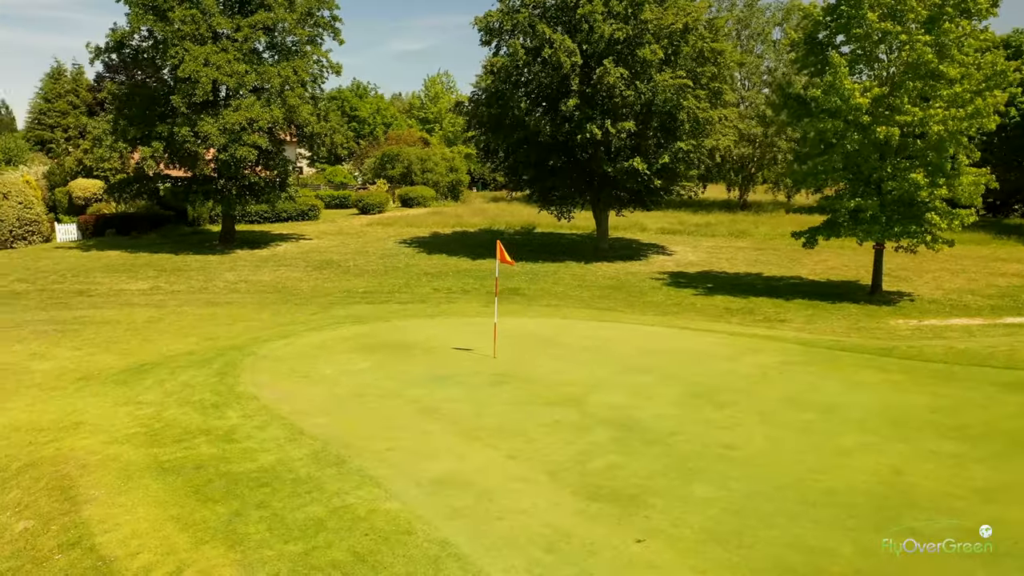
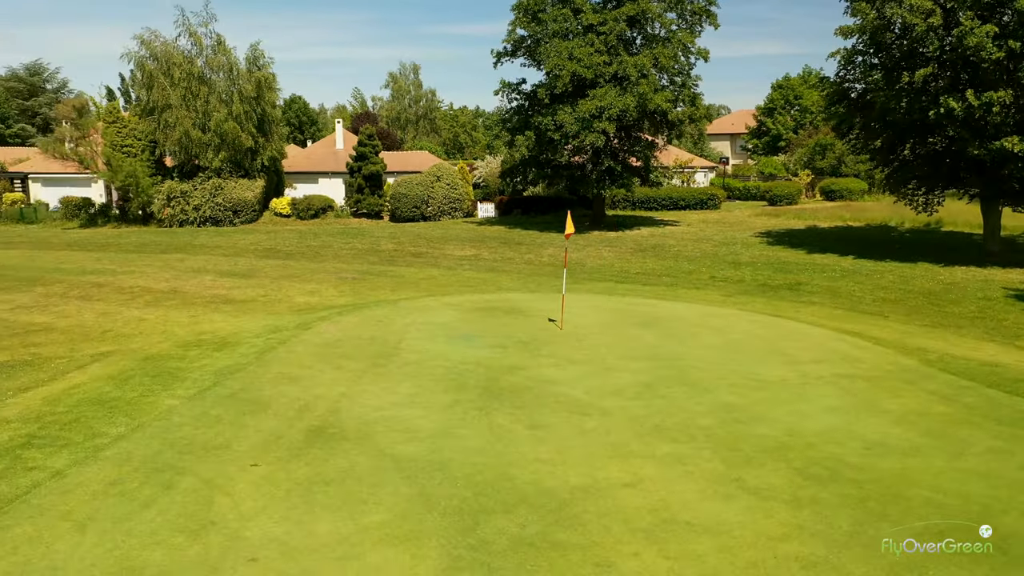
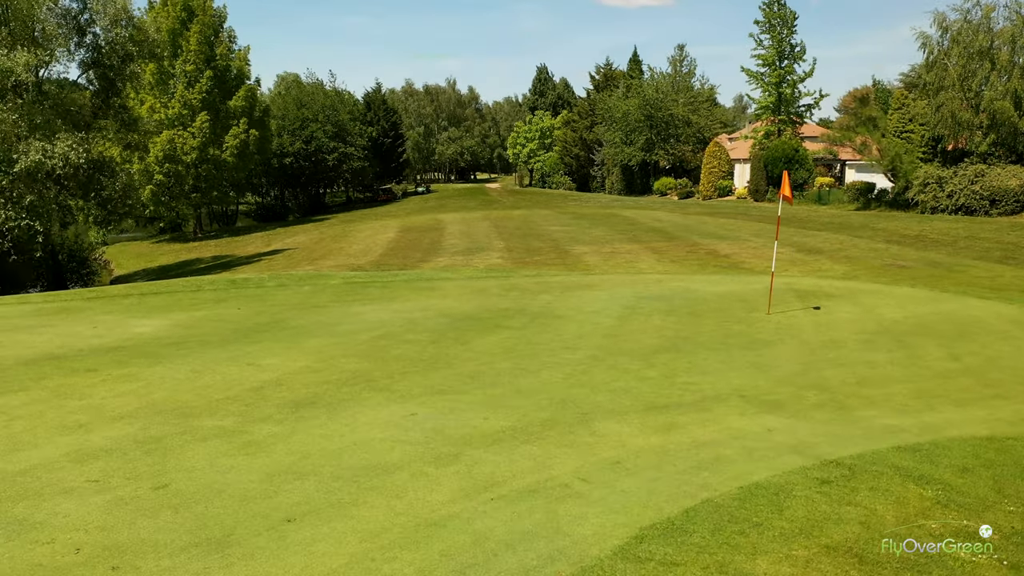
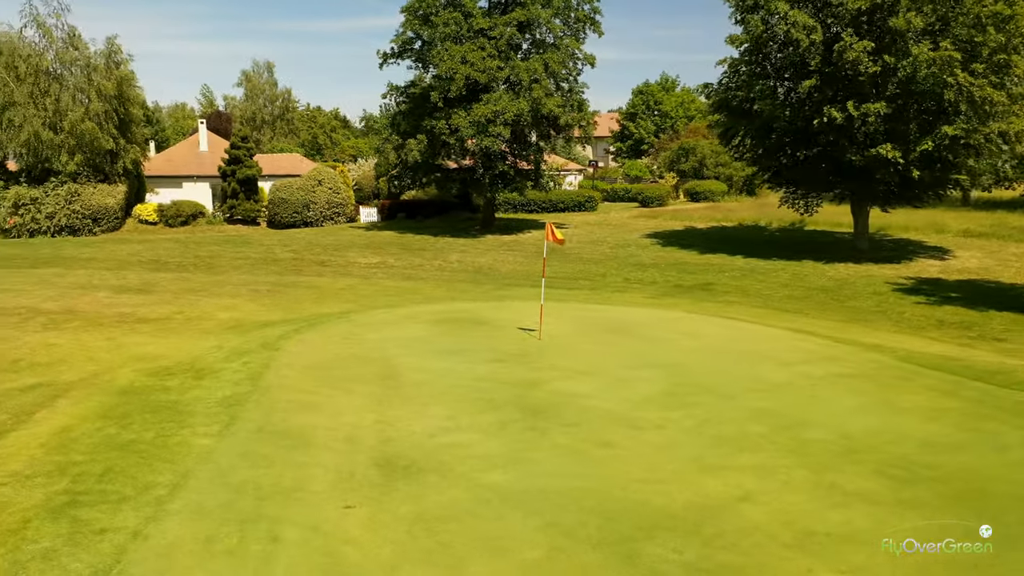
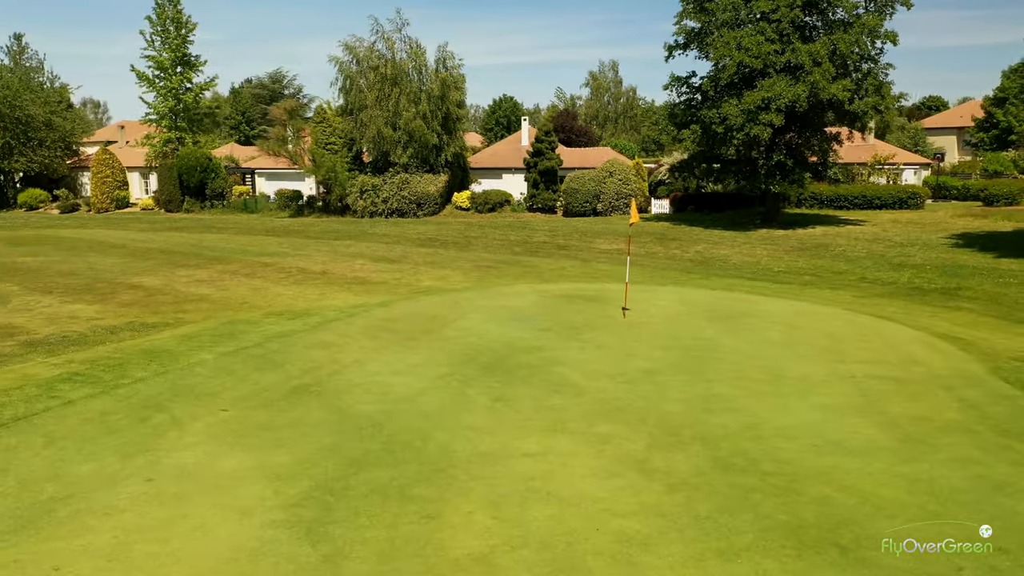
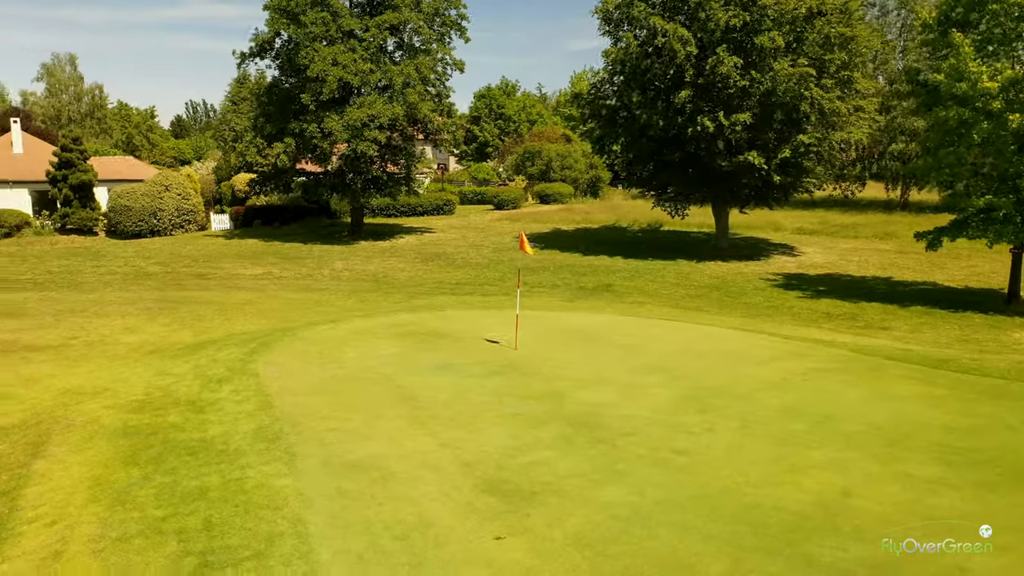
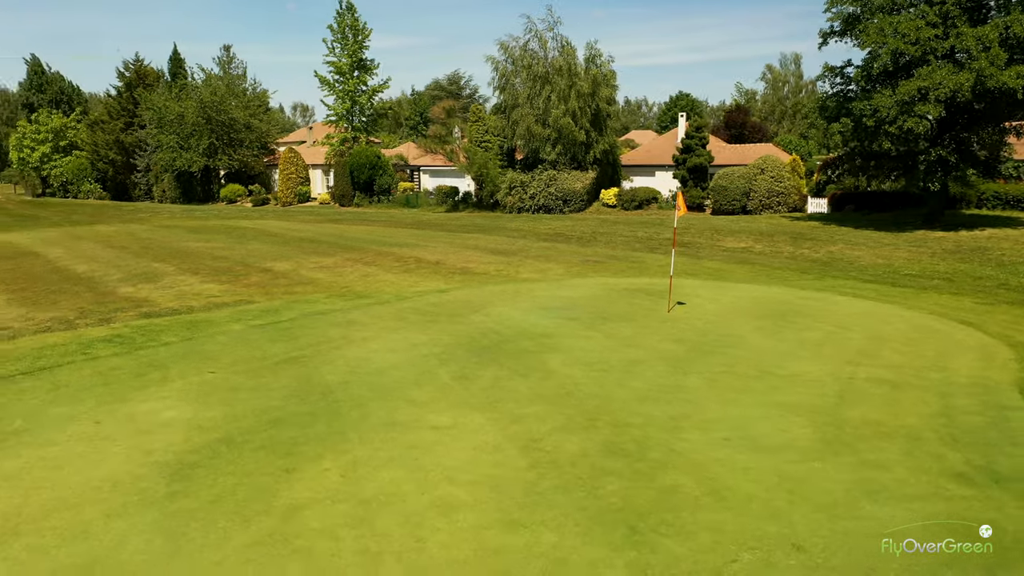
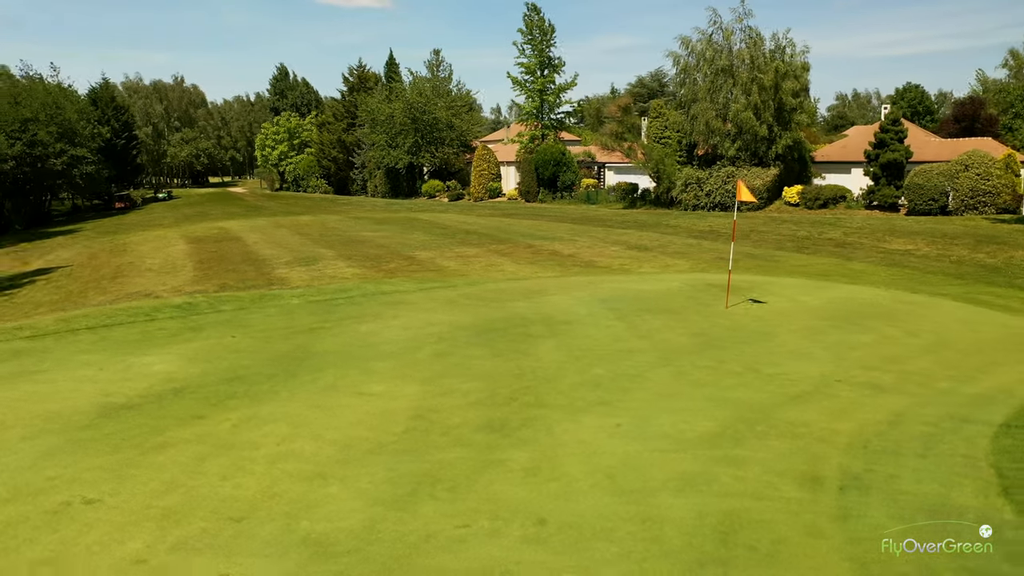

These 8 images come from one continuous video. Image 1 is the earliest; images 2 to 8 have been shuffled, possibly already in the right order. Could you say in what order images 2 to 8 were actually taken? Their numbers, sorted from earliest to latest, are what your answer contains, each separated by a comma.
6, 4, 2, 5, 7, 8, 3
